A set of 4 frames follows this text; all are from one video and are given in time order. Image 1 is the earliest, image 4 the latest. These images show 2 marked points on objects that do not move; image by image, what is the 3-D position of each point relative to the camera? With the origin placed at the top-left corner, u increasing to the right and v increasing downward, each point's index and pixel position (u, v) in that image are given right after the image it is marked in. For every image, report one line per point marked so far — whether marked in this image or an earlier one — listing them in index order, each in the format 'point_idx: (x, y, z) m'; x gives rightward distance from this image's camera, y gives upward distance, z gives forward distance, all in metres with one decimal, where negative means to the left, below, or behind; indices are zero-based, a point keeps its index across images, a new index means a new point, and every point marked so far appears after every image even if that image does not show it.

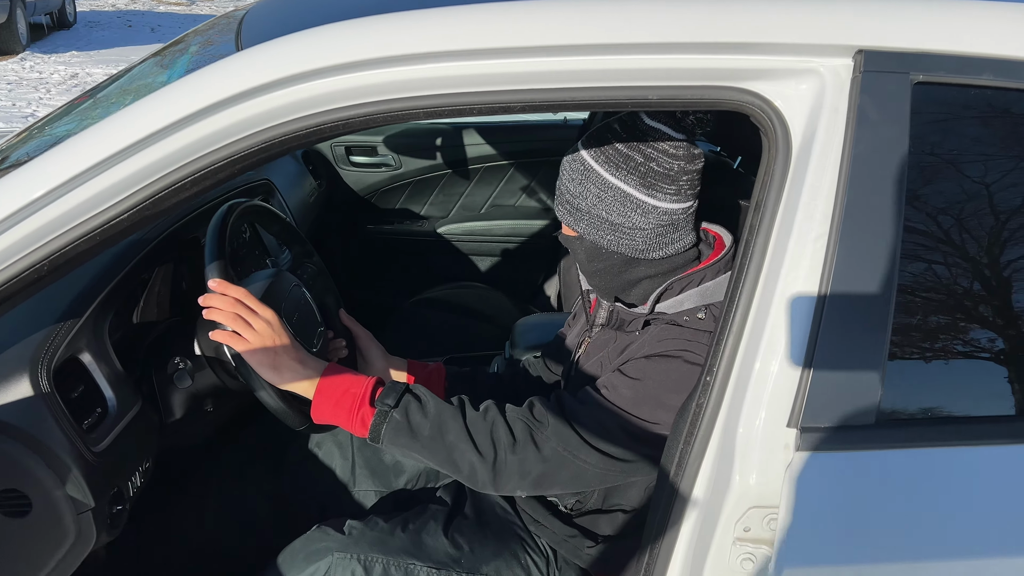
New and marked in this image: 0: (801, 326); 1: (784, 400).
0: (+0.3, 0.0, +0.8) m
1: (+0.3, -0.1, +0.8) m
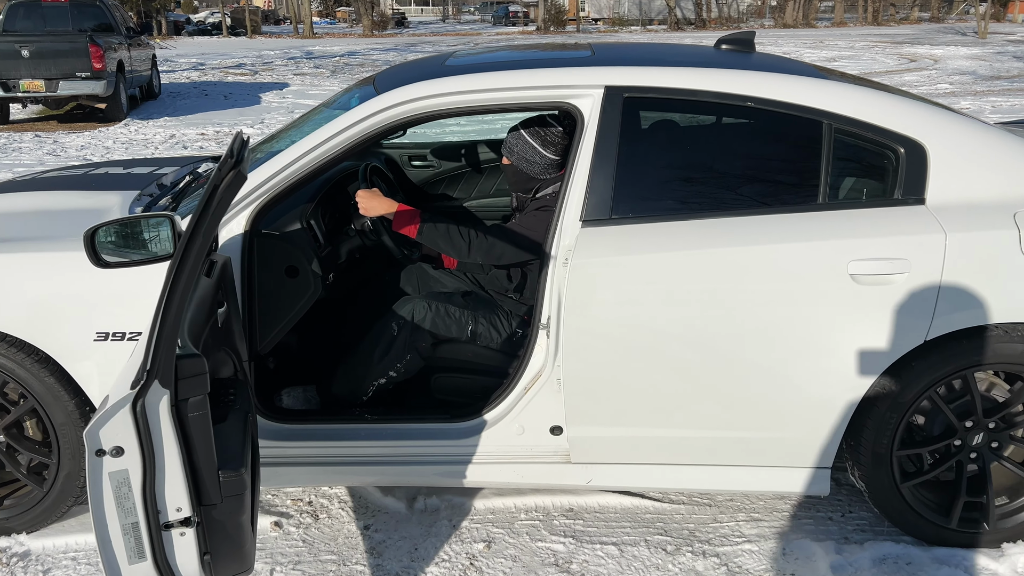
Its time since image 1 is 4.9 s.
0: (+0.2, +0.3, +2.2) m
1: (+0.2, +0.2, +2.2) m
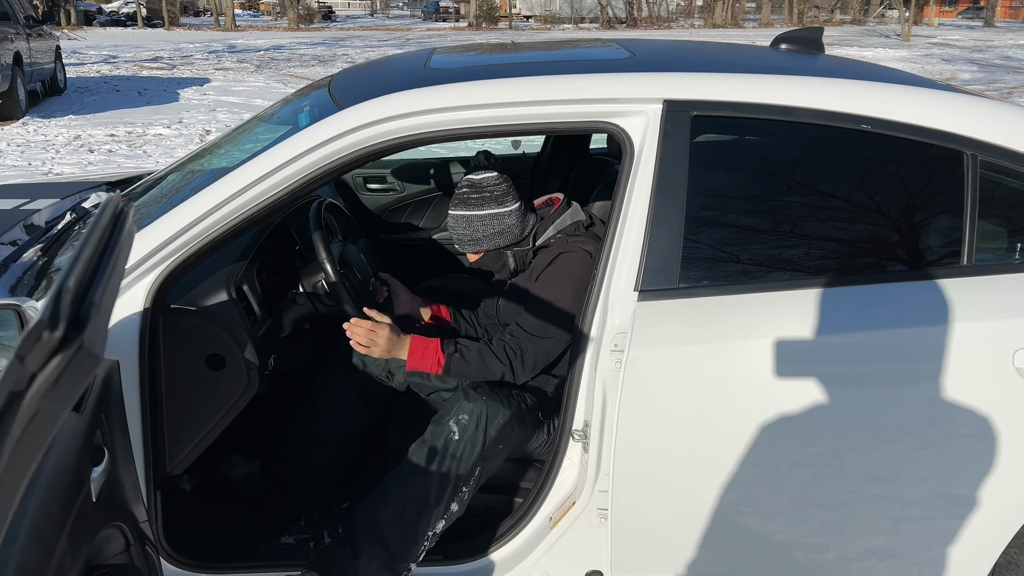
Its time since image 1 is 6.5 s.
0: (+0.2, +0.1, +1.5) m
1: (+0.2, 0.0, +1.5) m
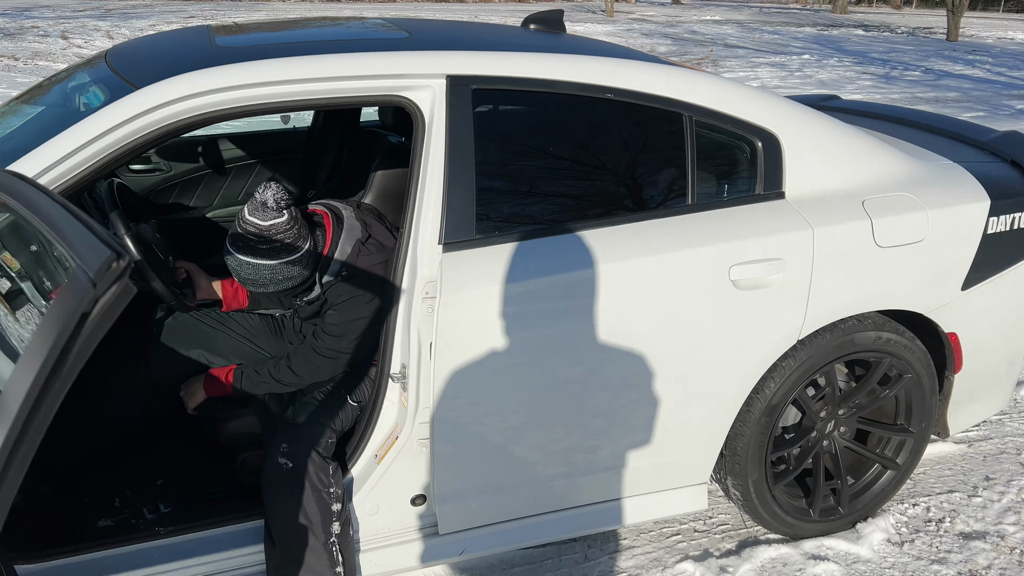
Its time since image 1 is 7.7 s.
0: (-0.2, +0.2, +1.7) m
1: (-0.2, +0.1, +1.7) m
